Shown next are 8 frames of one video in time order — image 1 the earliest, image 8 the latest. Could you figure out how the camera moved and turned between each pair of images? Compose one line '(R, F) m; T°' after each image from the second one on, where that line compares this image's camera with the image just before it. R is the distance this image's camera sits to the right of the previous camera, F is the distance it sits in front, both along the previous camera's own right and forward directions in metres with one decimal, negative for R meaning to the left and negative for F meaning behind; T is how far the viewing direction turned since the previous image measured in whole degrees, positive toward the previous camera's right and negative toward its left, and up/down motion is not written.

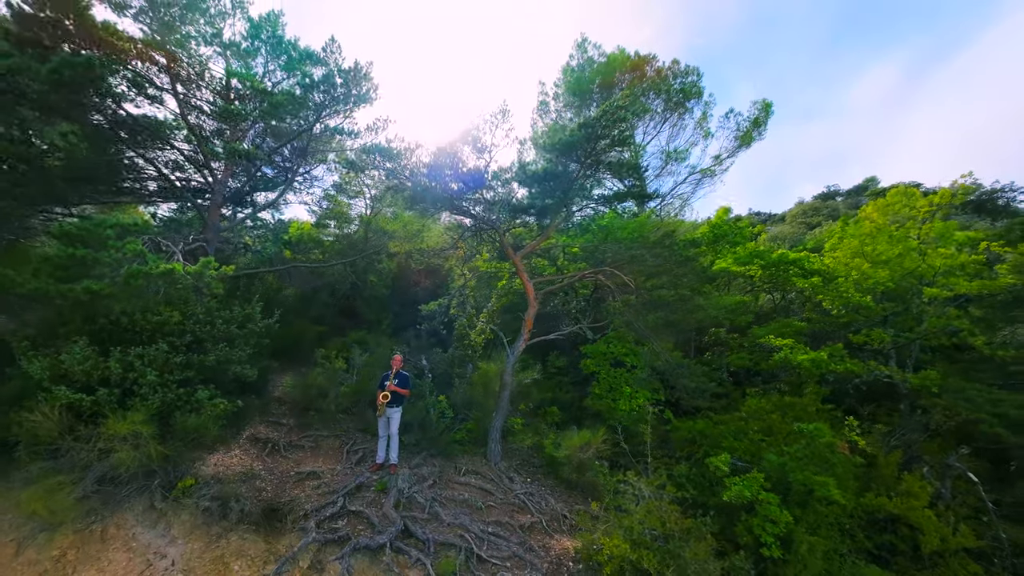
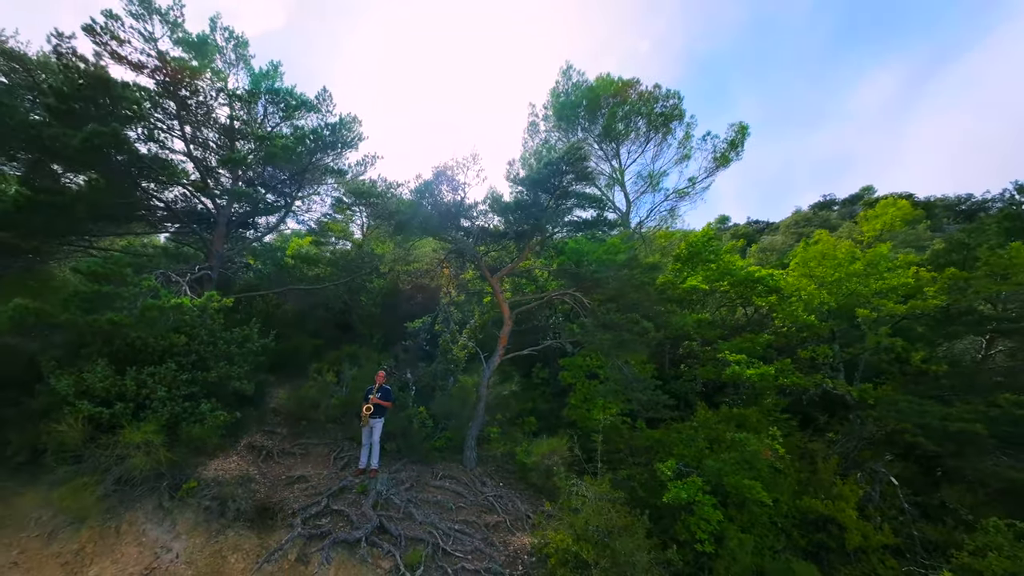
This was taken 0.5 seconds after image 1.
(+0.8, -1.0) m; 0°
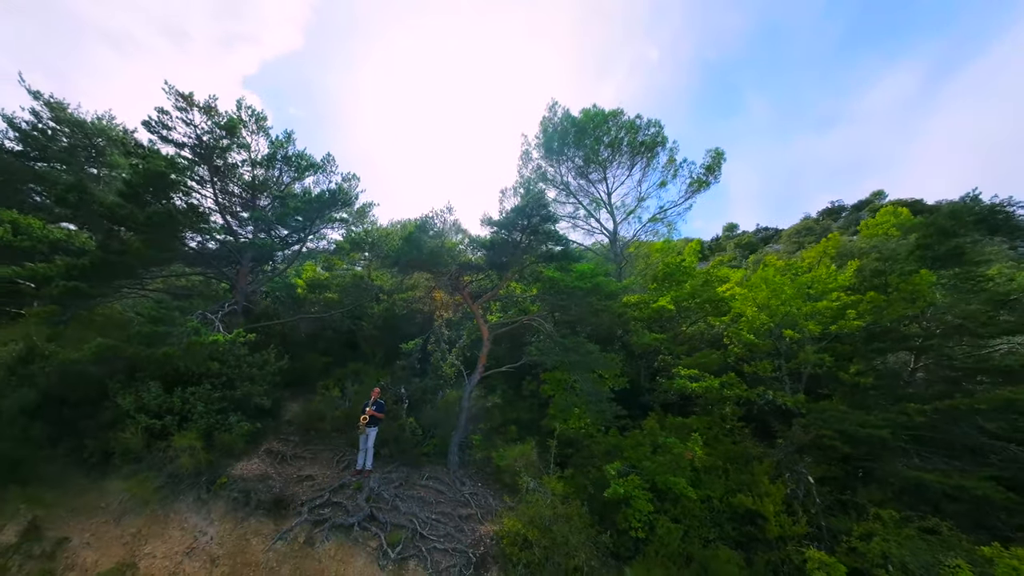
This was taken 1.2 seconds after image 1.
(+1.3, -1.8) m; -2°
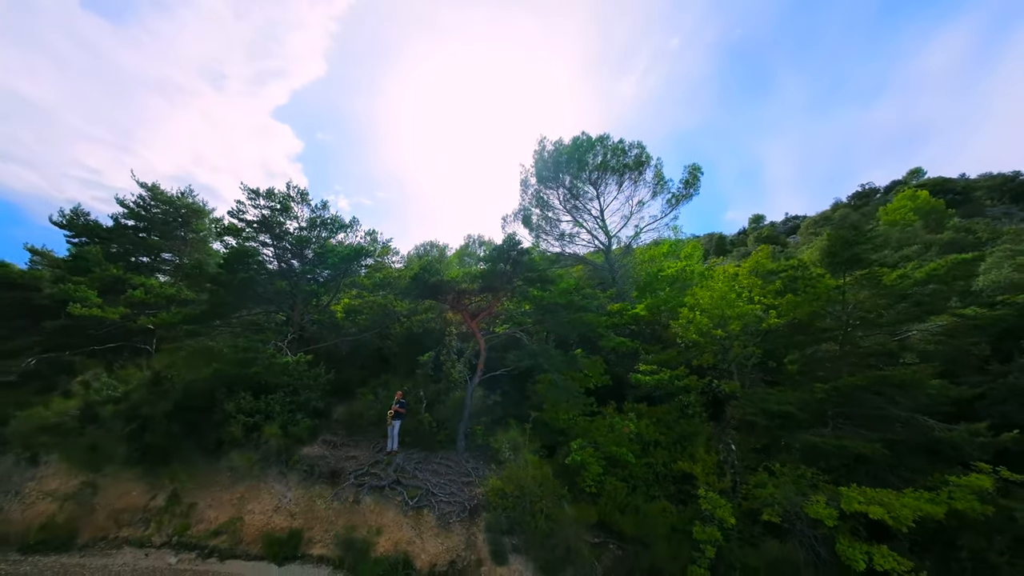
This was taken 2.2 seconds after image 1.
(+2.0, -3.5) m; -5°
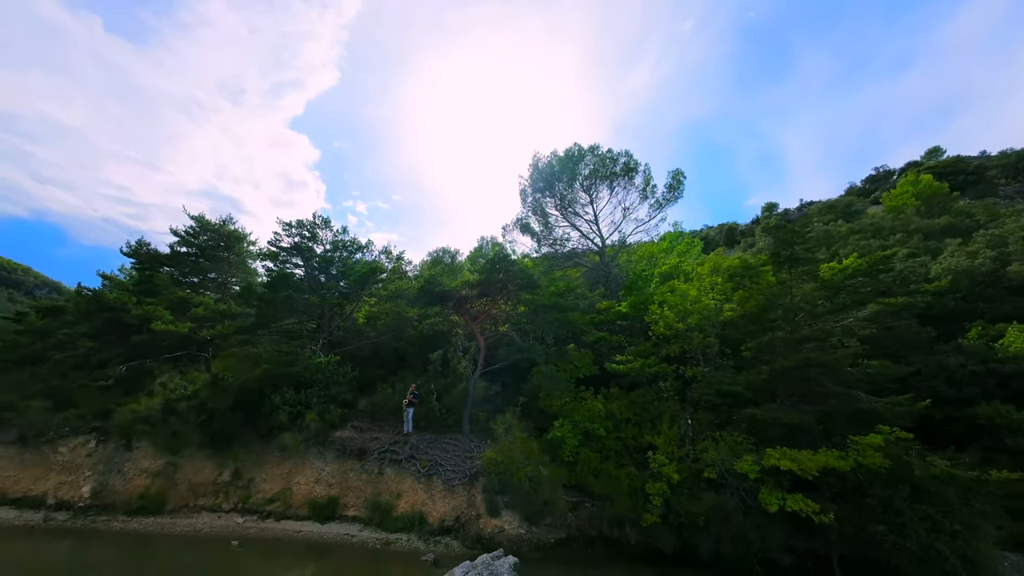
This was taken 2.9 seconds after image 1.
(+1.4, -2.8) m; -3°
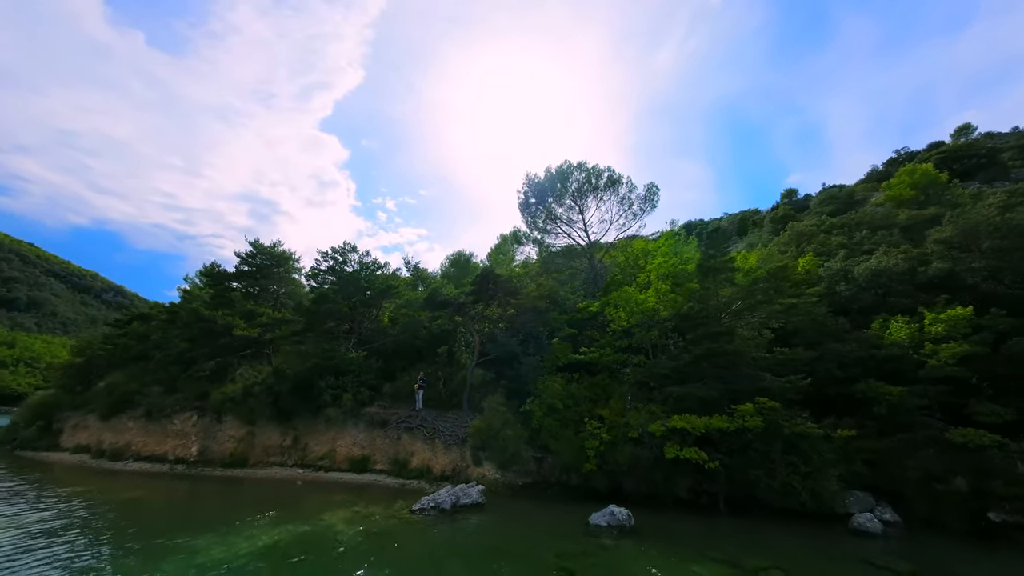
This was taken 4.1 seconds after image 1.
(+2.7, -4.9) m; -4°
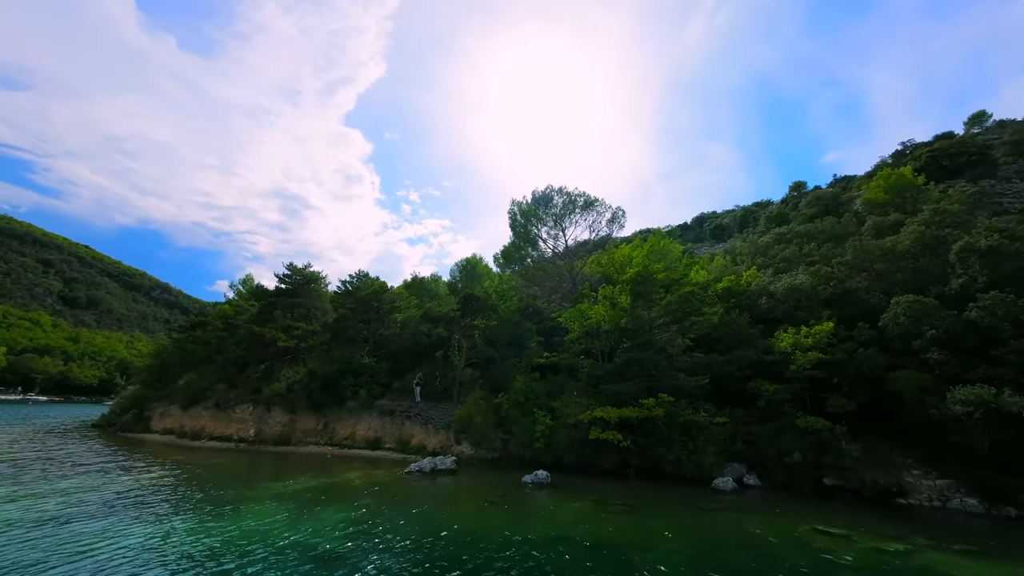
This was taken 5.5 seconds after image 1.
(+3.7, -5.9) m; -4°
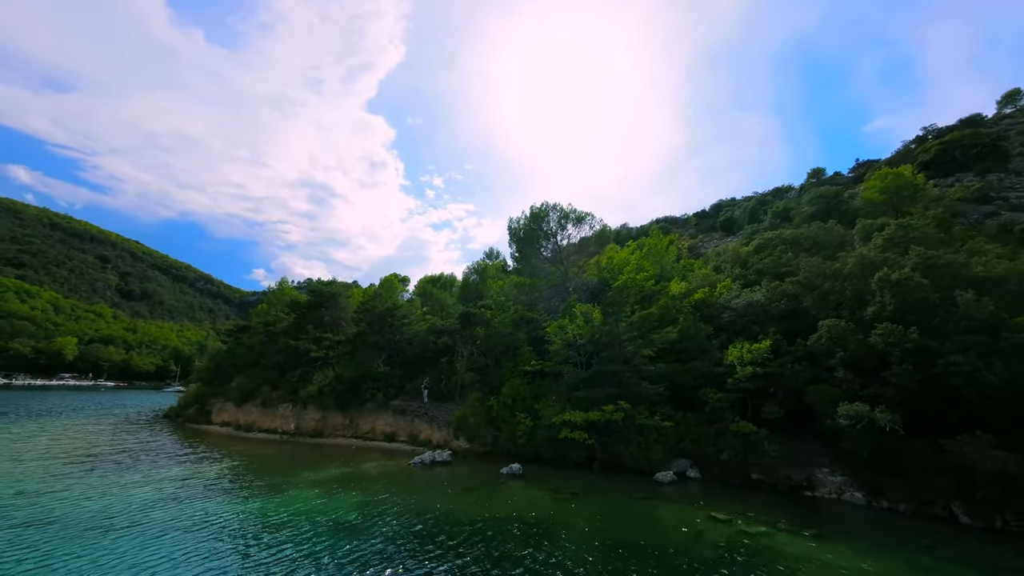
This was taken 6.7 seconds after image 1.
(+3.1, -4.4) m; -4°
